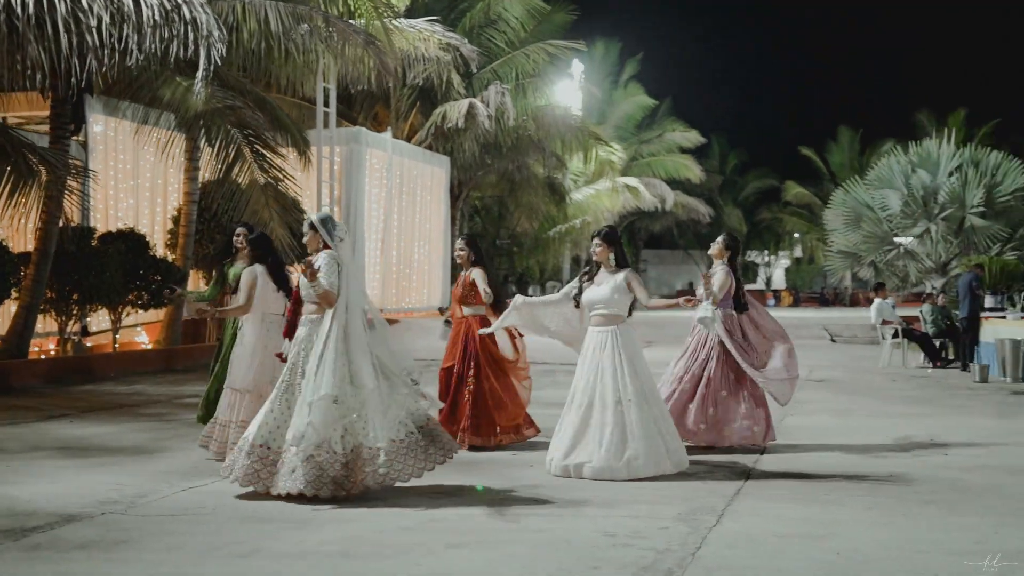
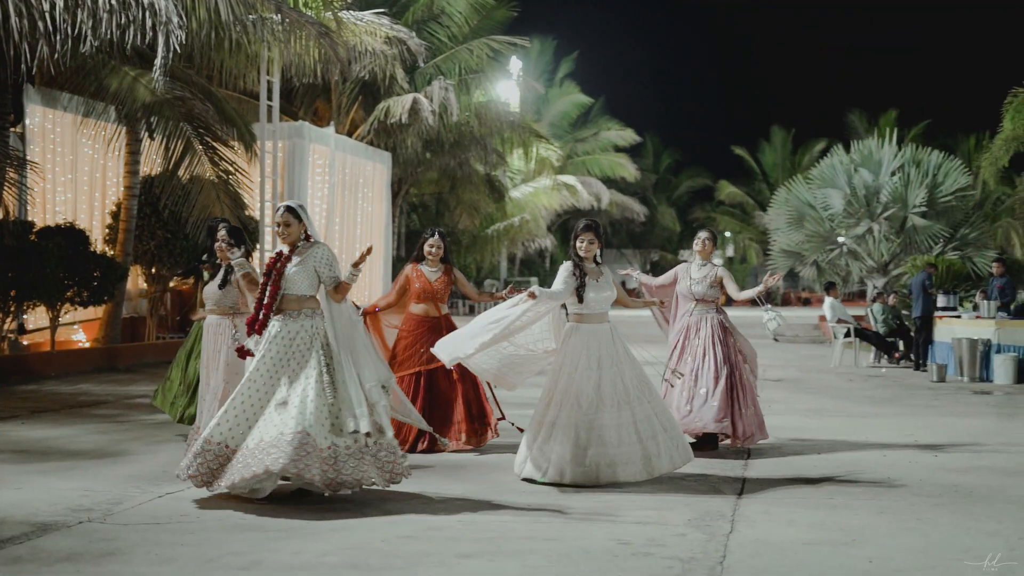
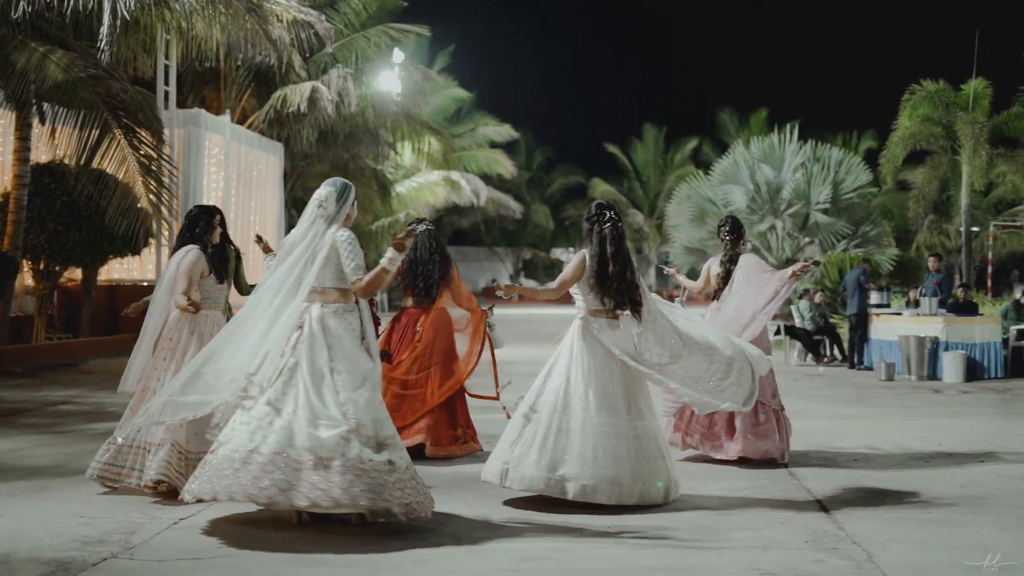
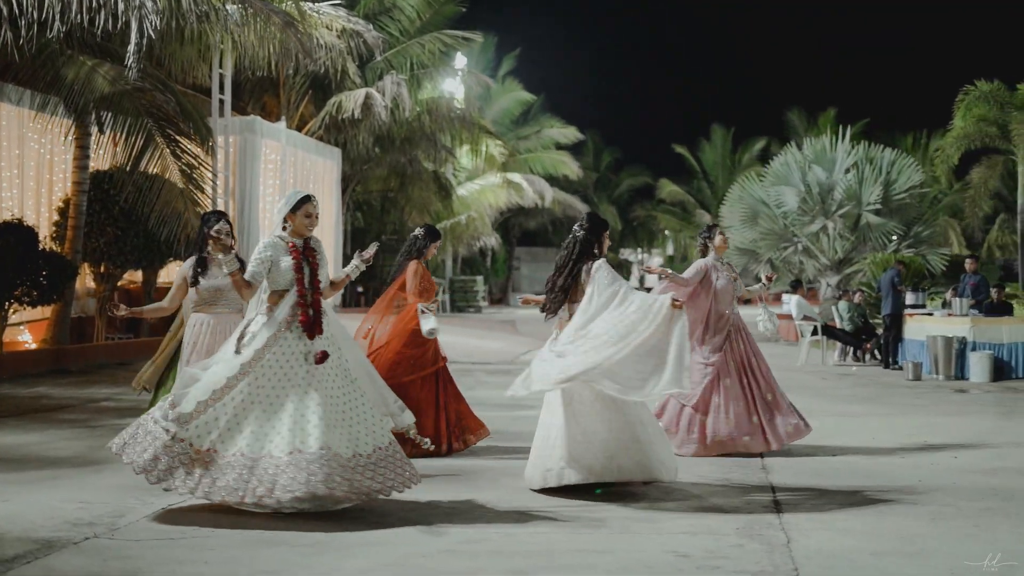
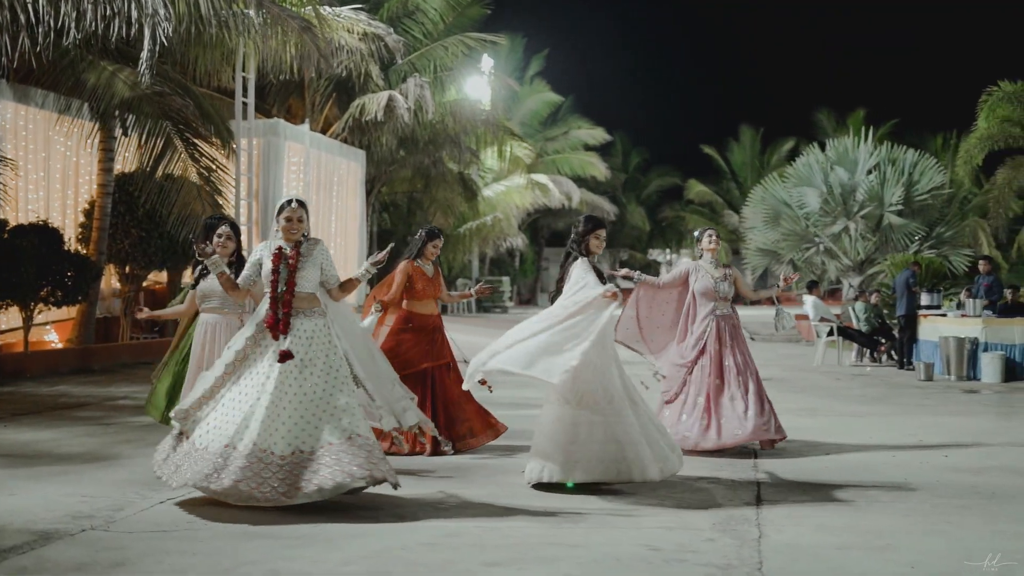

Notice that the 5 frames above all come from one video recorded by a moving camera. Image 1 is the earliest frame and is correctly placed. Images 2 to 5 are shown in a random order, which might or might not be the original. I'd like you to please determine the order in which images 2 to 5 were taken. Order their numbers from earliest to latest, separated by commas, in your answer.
2, 5, 4, 3
